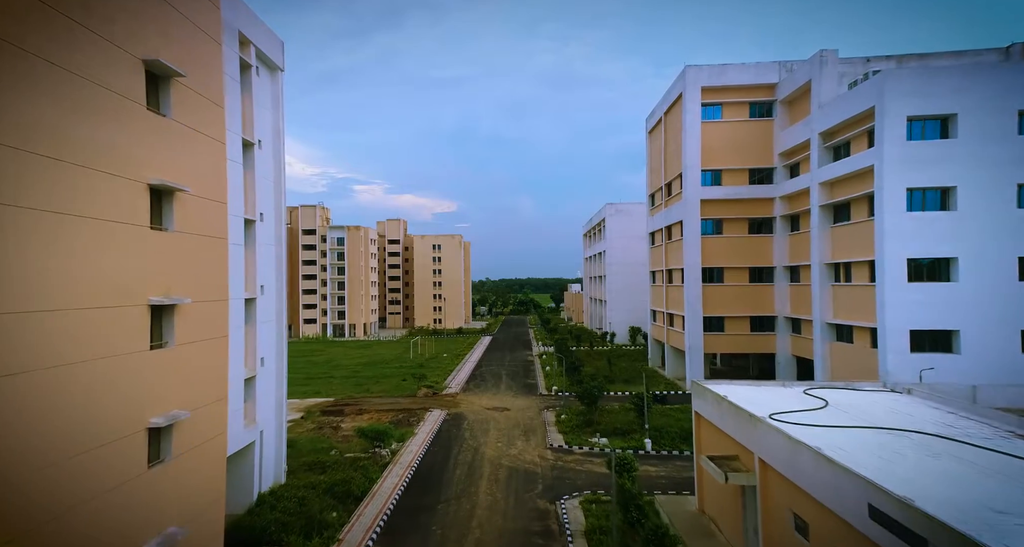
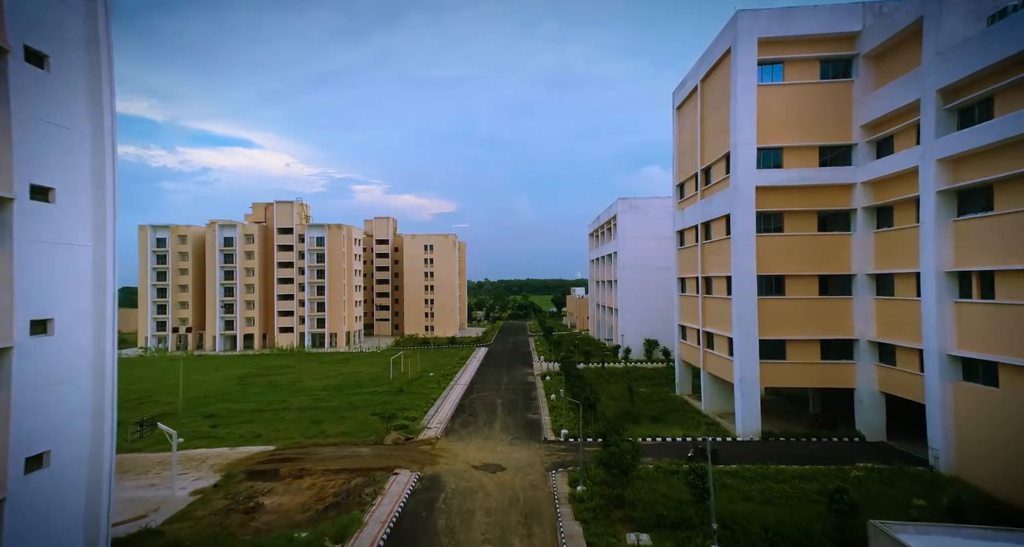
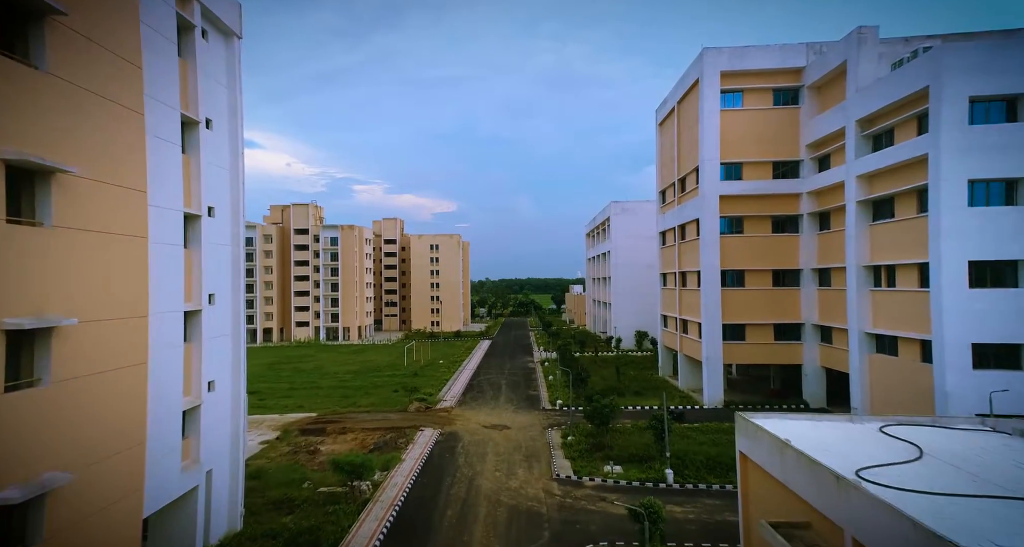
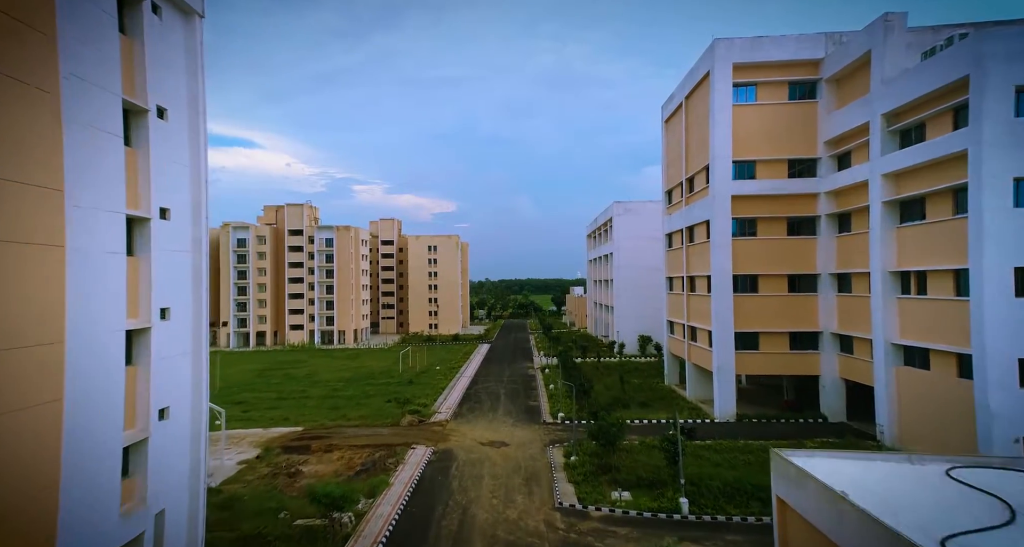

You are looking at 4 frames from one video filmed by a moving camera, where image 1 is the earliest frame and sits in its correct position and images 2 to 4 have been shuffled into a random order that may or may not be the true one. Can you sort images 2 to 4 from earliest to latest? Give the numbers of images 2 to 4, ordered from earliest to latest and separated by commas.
3, 4, 2
